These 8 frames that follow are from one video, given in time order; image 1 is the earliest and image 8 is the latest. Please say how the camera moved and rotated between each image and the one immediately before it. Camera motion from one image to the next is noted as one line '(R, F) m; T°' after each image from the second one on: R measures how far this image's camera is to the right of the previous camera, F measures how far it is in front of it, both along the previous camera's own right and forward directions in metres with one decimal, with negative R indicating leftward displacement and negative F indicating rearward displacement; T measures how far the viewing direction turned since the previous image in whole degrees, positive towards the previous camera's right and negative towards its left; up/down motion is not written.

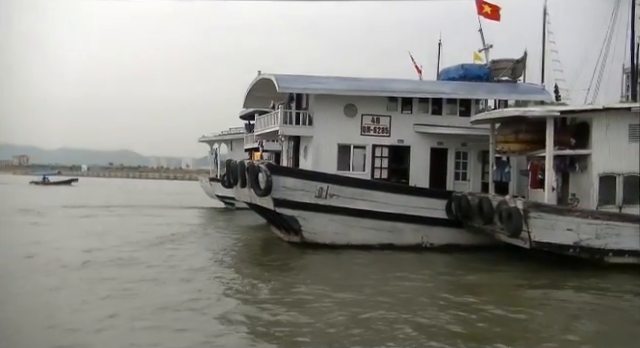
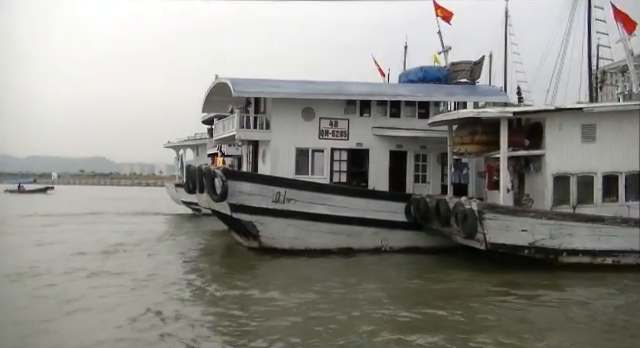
(+0.4, +0.1) m; +2°
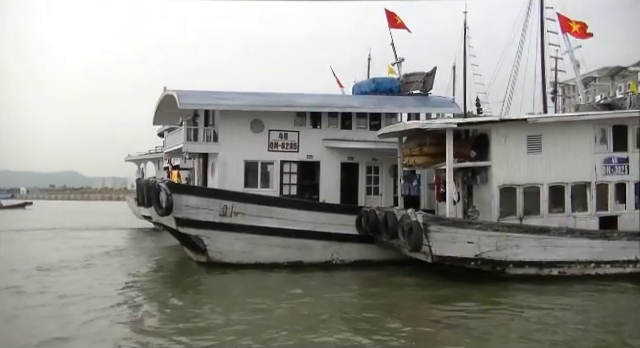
(+0.6, +0.2) m; +2°
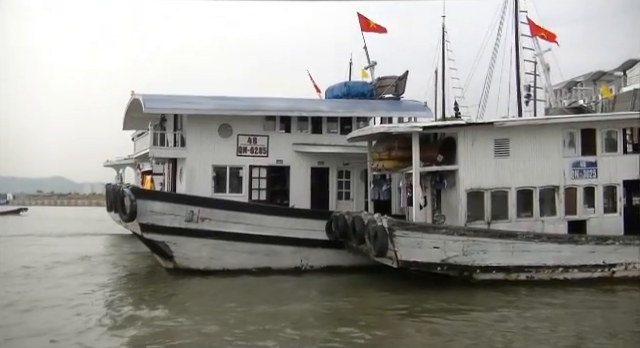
(+0.5, +0.1) m; +1°
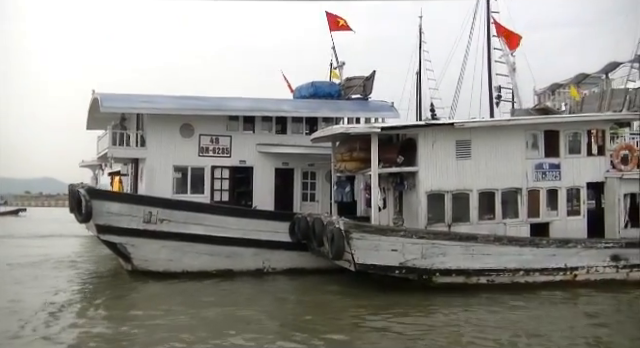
(+0.7, +0.2) m; +1°
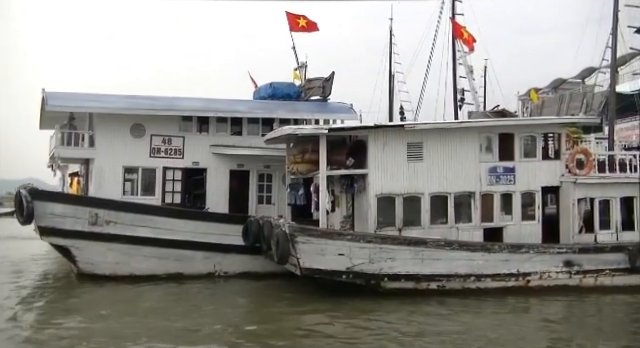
(+0.8, +0.3) m; +1°
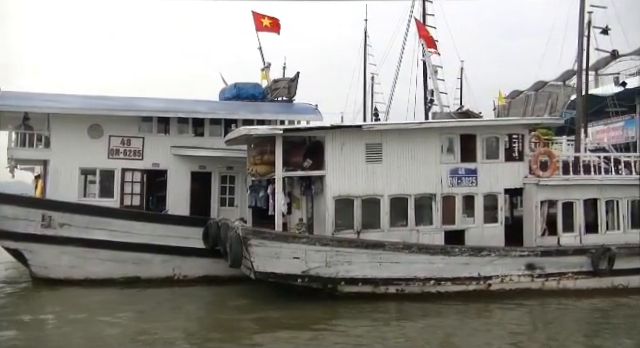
(+0.6, +0.2) m; +1°
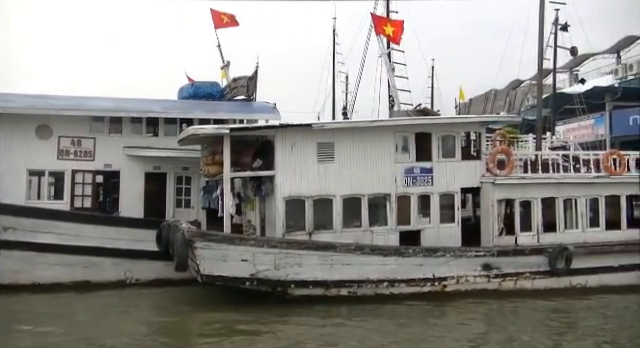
(+0.7, +0.3) m; +1°
